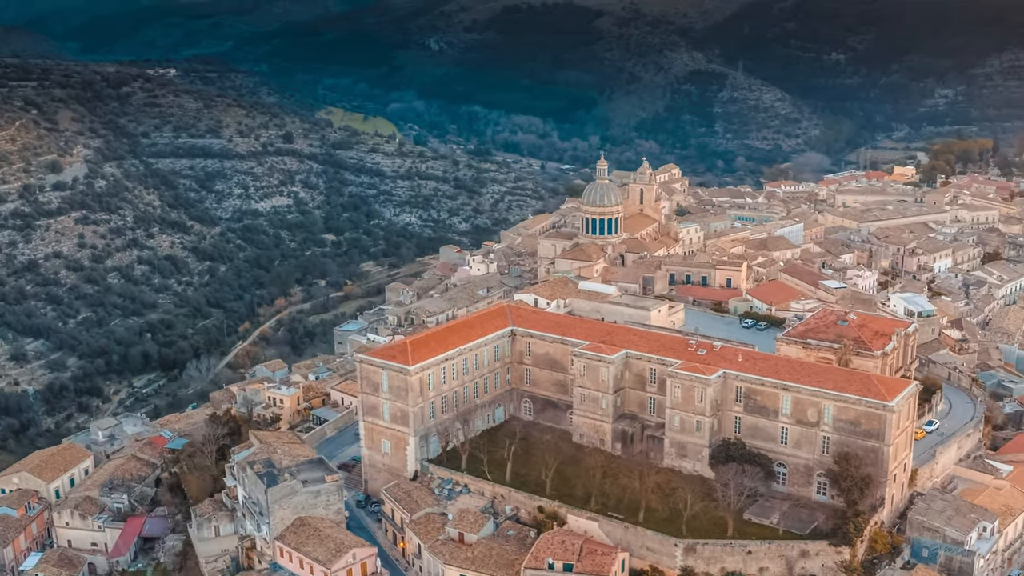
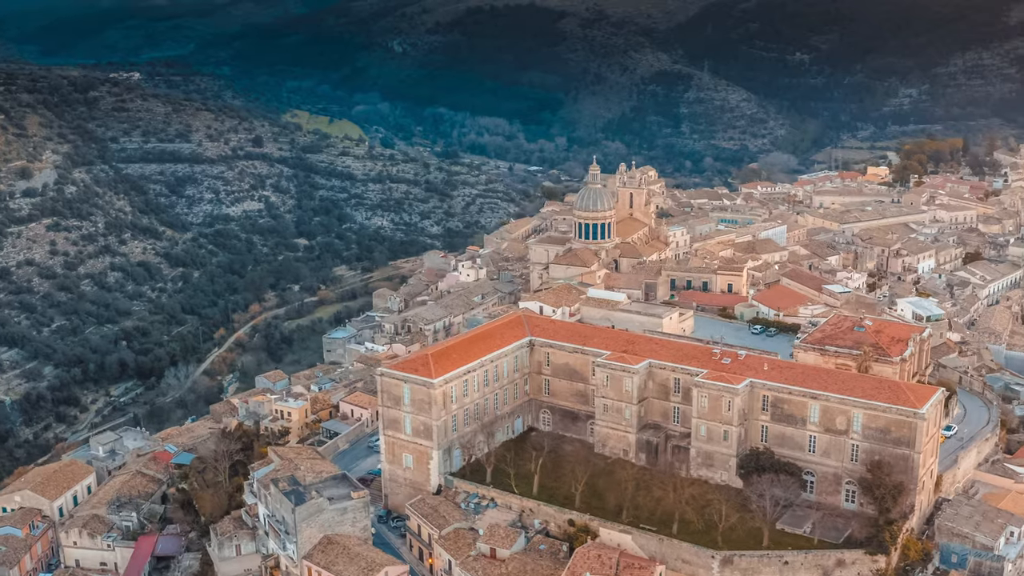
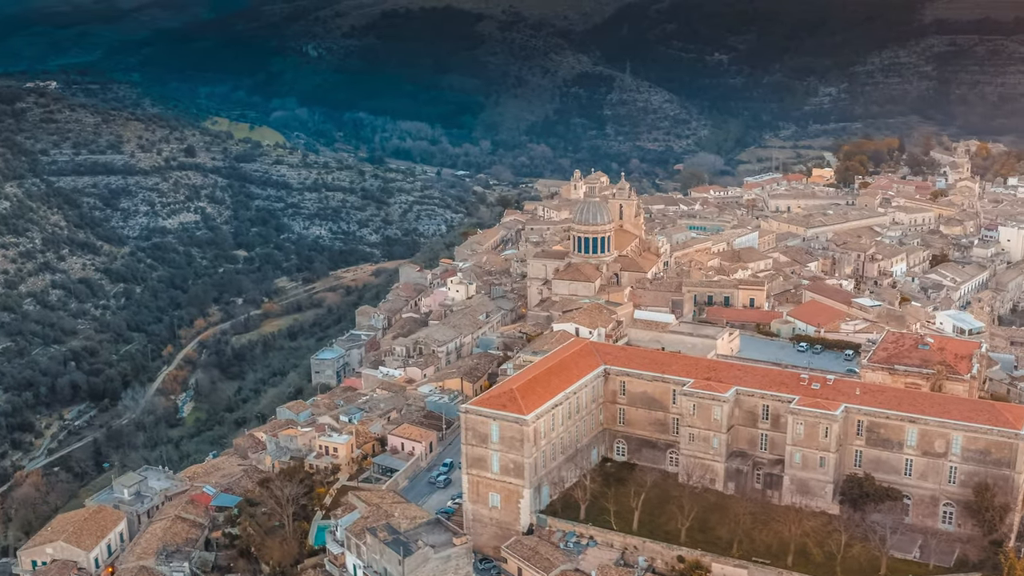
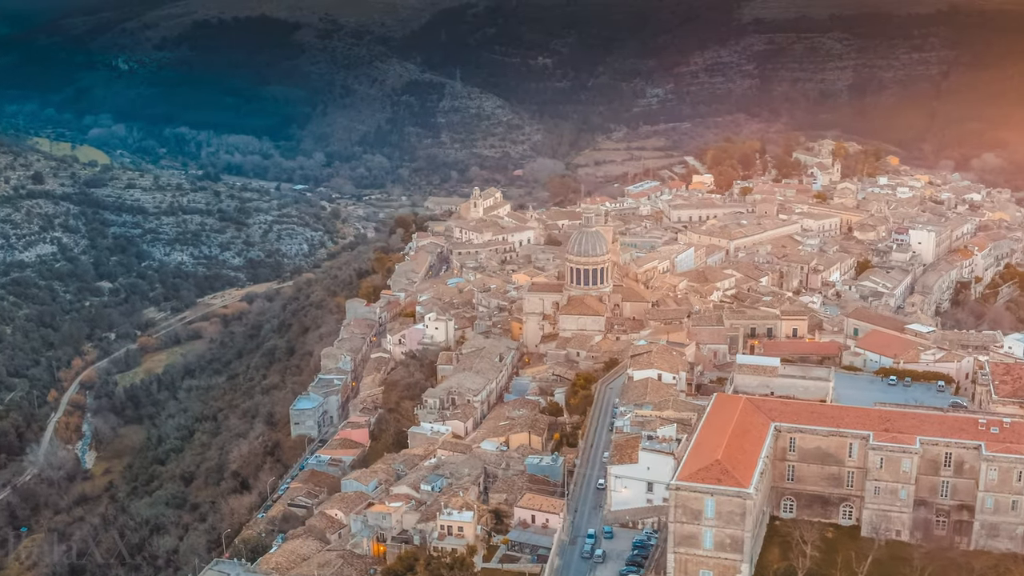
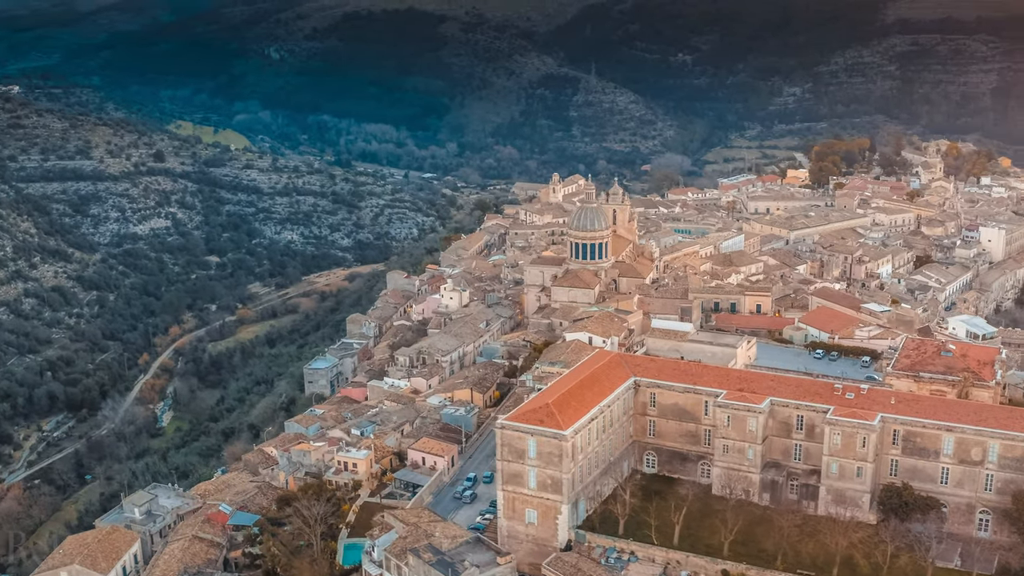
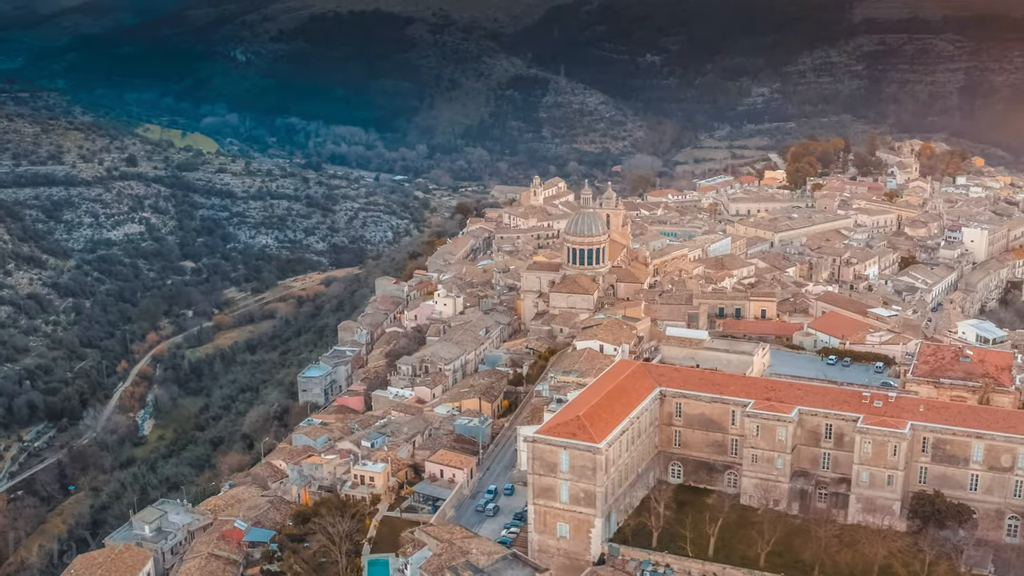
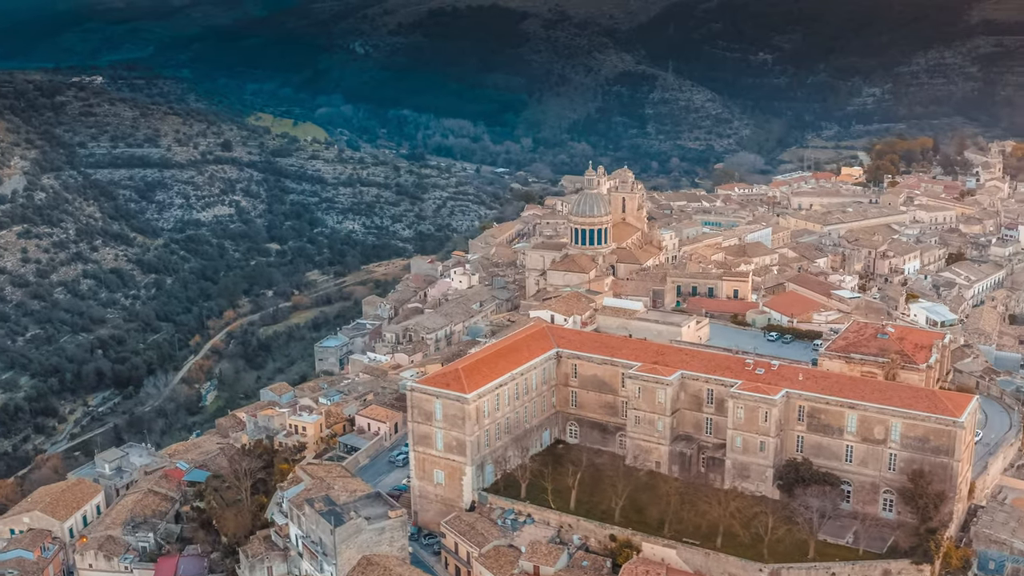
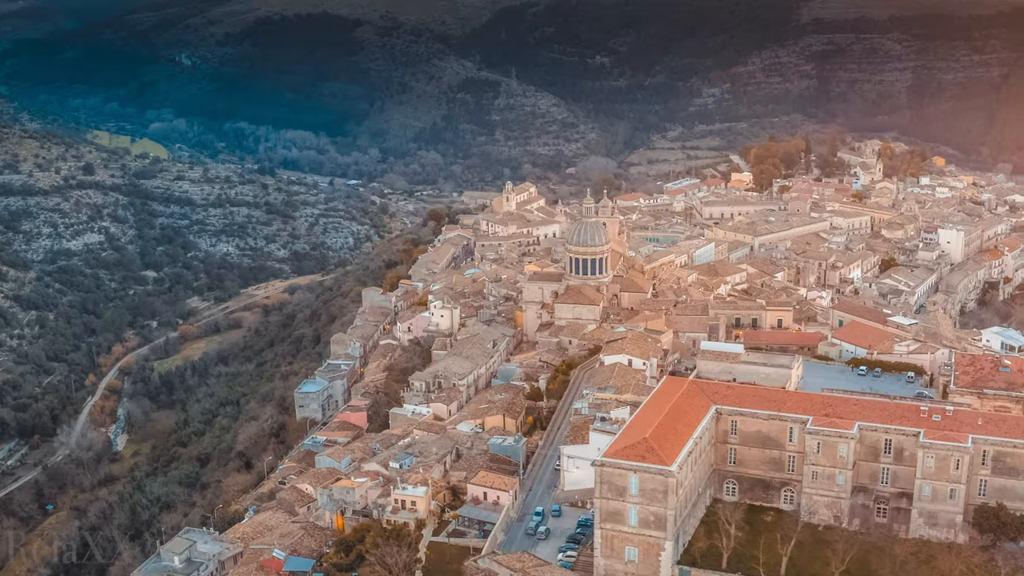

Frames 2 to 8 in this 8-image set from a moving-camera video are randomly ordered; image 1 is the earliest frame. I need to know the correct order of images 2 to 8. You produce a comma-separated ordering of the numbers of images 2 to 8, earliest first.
2, 7, 3, 5, 6, 8, 4
